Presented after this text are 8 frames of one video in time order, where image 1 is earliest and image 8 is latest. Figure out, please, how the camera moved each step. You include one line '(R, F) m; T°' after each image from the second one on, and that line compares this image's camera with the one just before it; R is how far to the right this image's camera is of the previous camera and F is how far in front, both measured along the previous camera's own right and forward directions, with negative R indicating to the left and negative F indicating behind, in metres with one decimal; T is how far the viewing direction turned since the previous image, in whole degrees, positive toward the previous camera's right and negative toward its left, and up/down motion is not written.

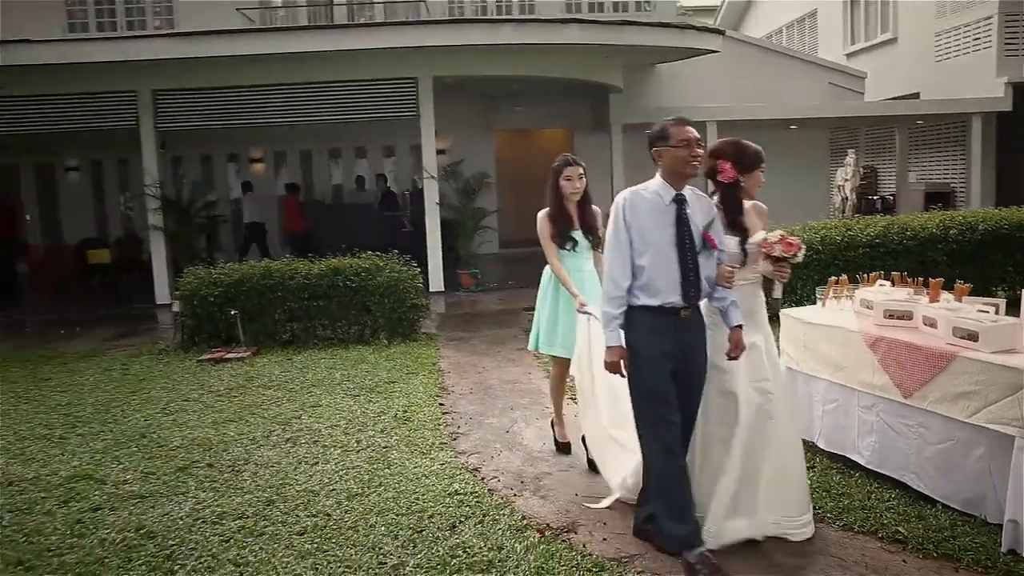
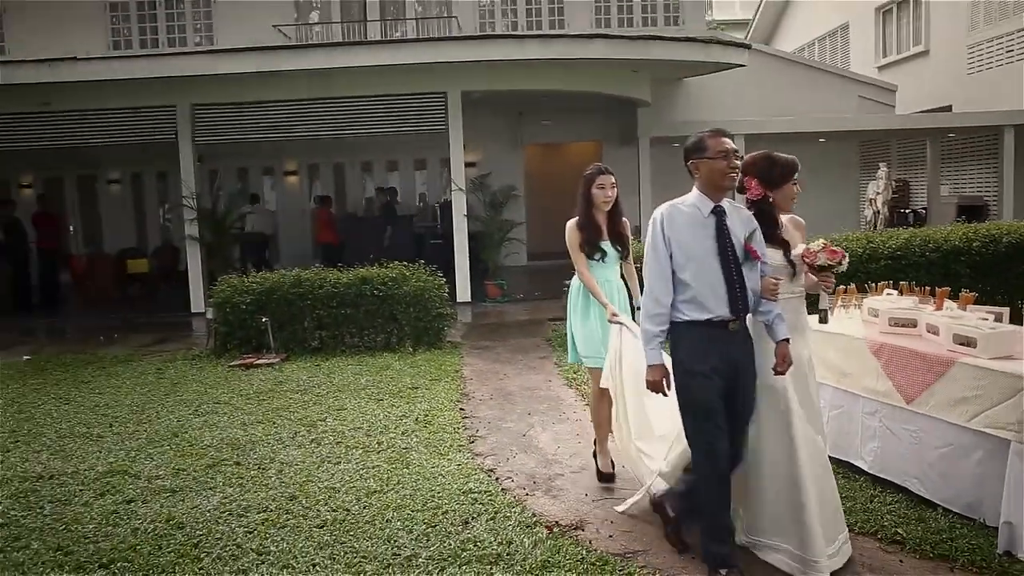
(+0.1, -0.2) m; -2°
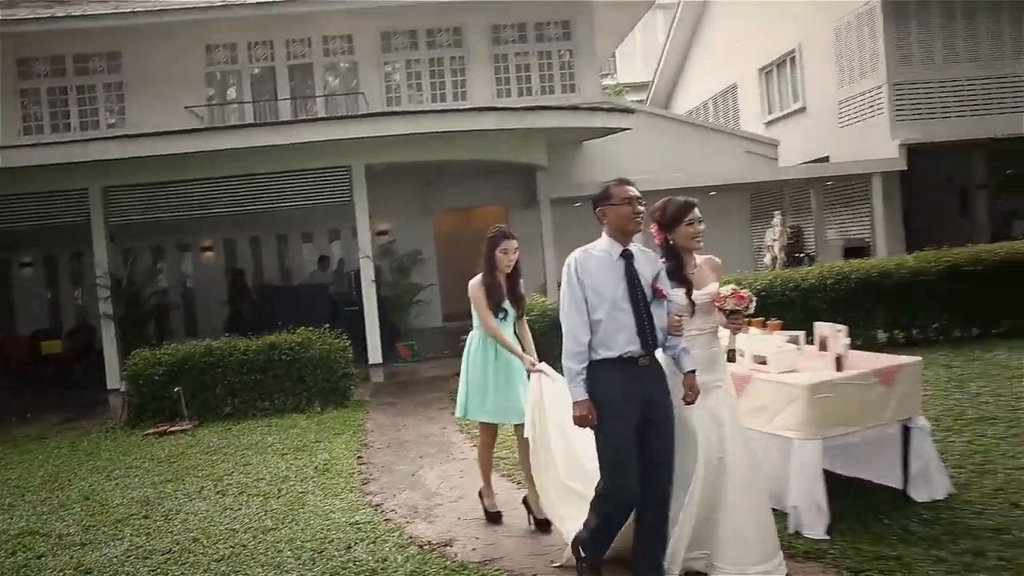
(+0.4, -0.7) m; +4°
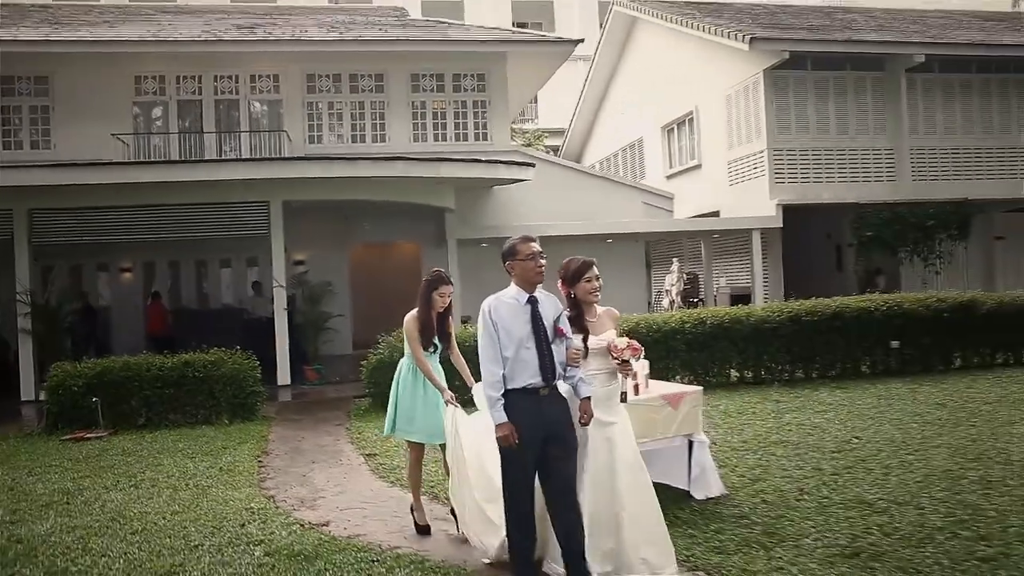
(+0.3, -1.2) m; +5°
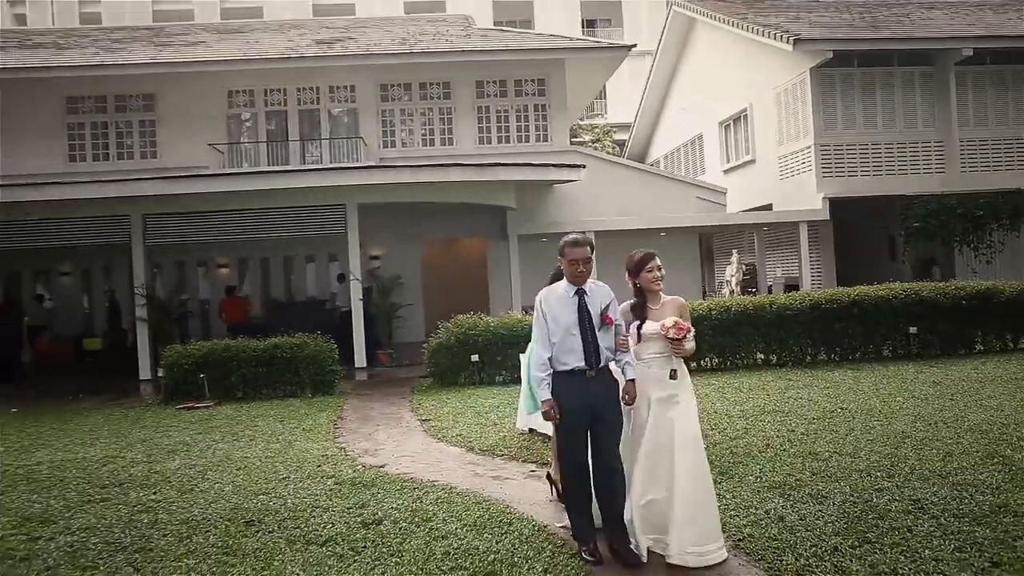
(+0.5, -1.4) m; -5°
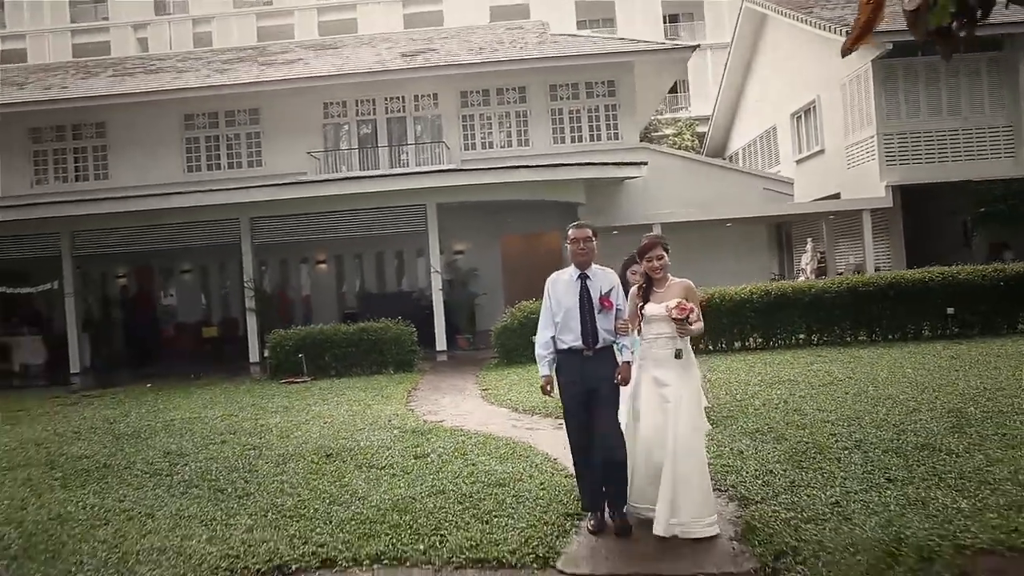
(+0.7, -1.4) m; -6°
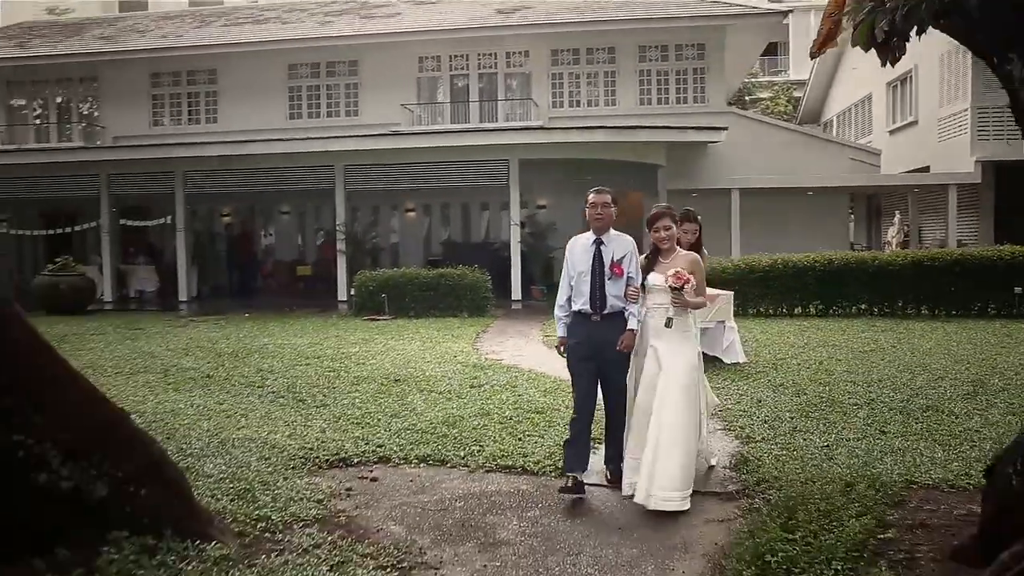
(+0.3, -0.8) m; -6°
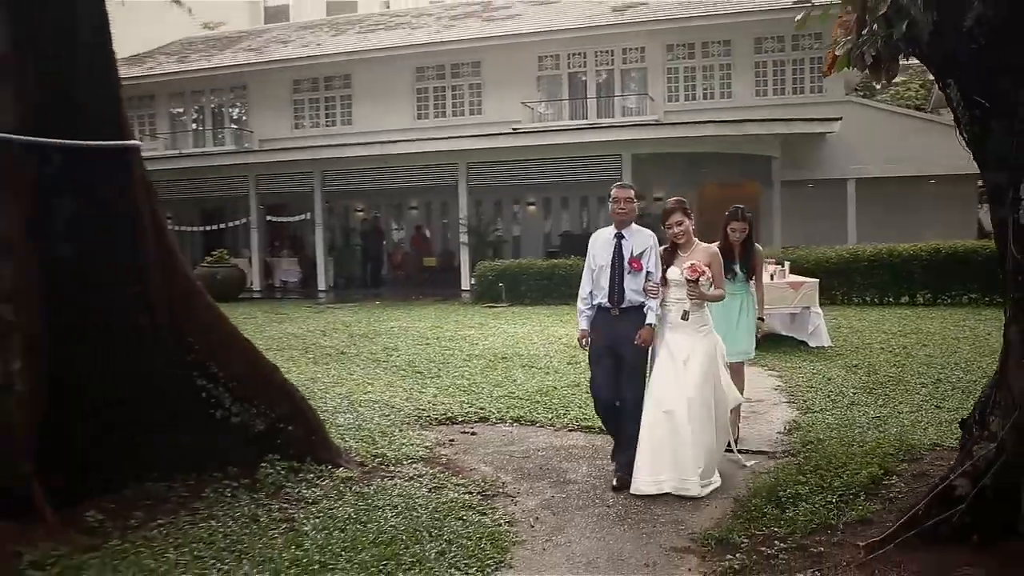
(+0.4, -0.9) m; -8°
